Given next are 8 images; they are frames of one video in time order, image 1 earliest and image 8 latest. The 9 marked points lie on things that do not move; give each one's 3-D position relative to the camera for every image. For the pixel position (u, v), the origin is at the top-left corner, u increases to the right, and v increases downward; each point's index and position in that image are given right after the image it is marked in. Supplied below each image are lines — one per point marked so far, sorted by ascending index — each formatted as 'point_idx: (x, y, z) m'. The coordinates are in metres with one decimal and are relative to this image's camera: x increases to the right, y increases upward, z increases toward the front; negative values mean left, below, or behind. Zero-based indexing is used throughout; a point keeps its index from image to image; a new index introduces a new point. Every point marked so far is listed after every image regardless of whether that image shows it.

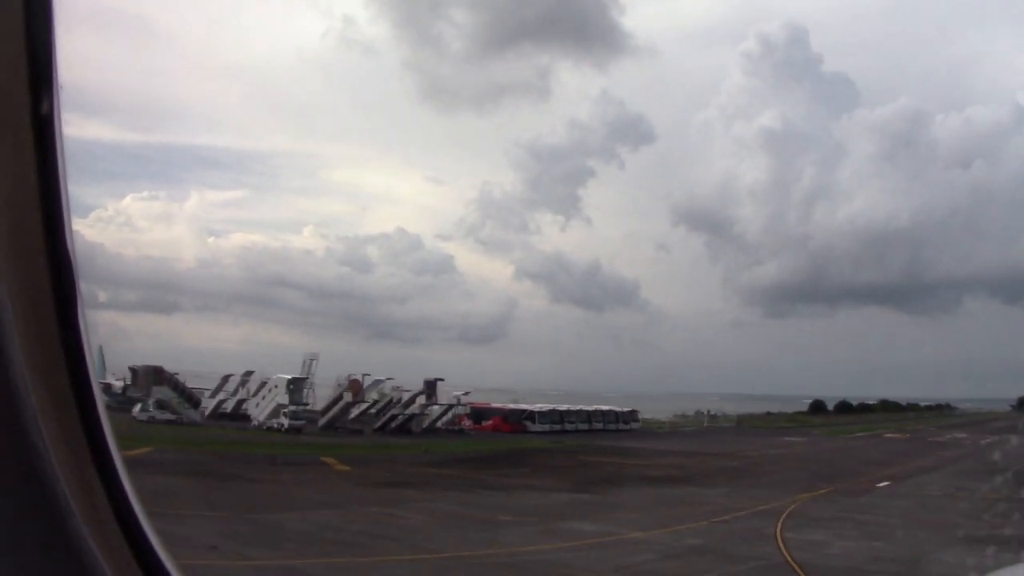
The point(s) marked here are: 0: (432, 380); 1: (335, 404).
0: (-1.9, -2.3, +20.3) m
1: (-4.0, -2.7, +18.7) m
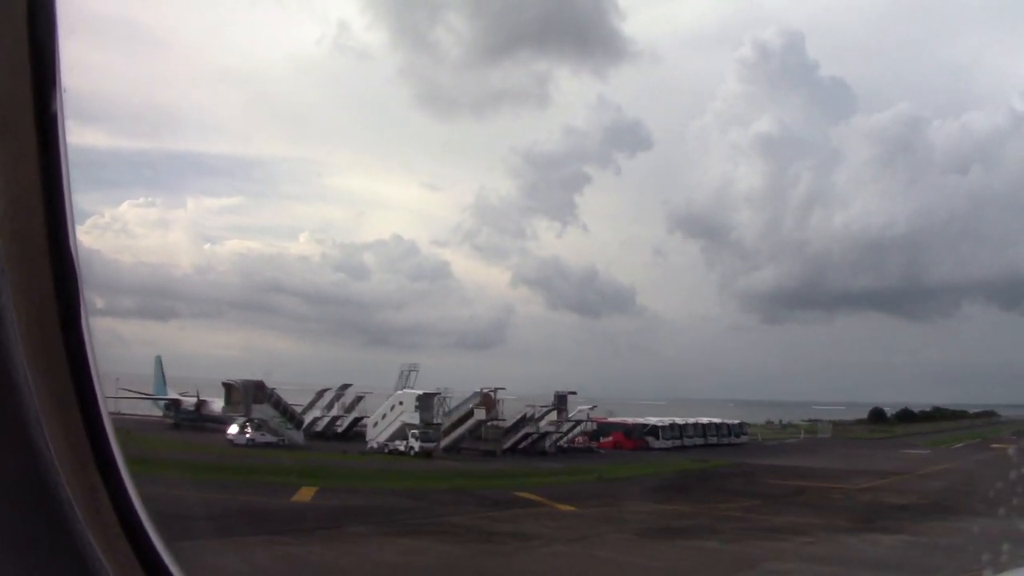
0: (+1.1, -2.3, +17.8) m
1: (-0.9, -2.7, +16.2) m
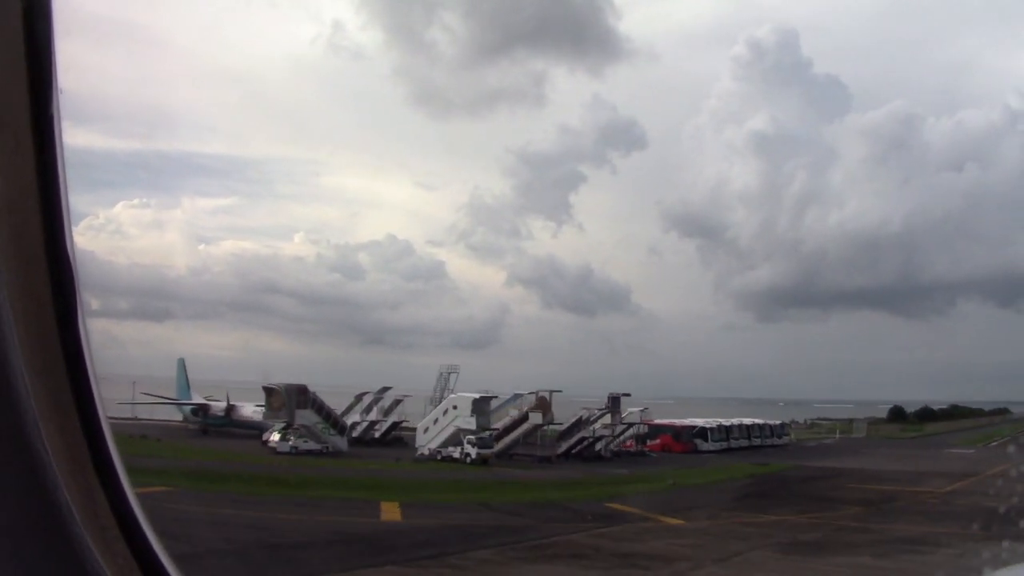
0: (+2.2, -2.2, +17.0) m
1: (+0.2, -2.6, +15.4) m
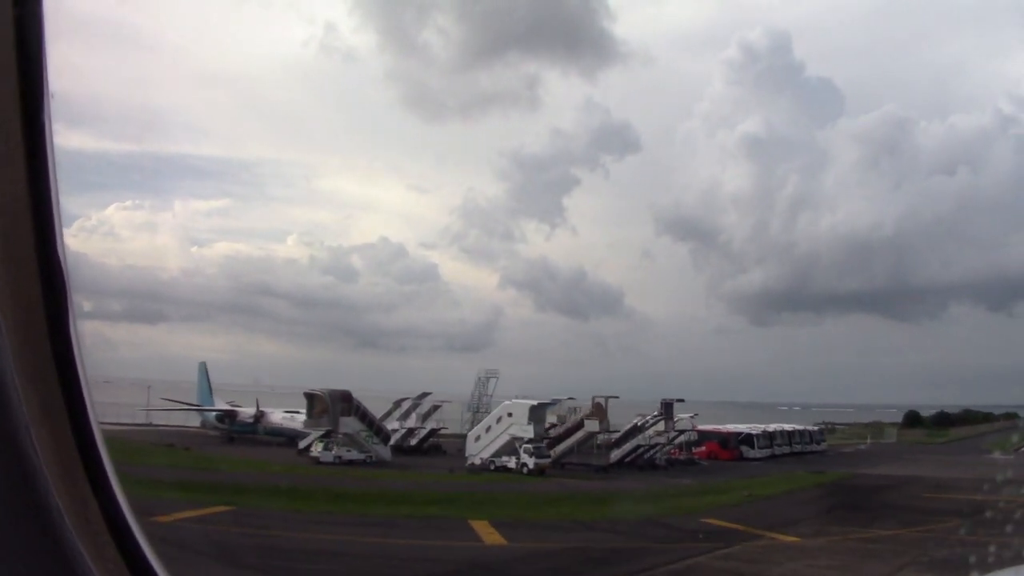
0: (+3.1, -2.2, +16.2) m
1: (+1.1, -2.6, +14.6) m
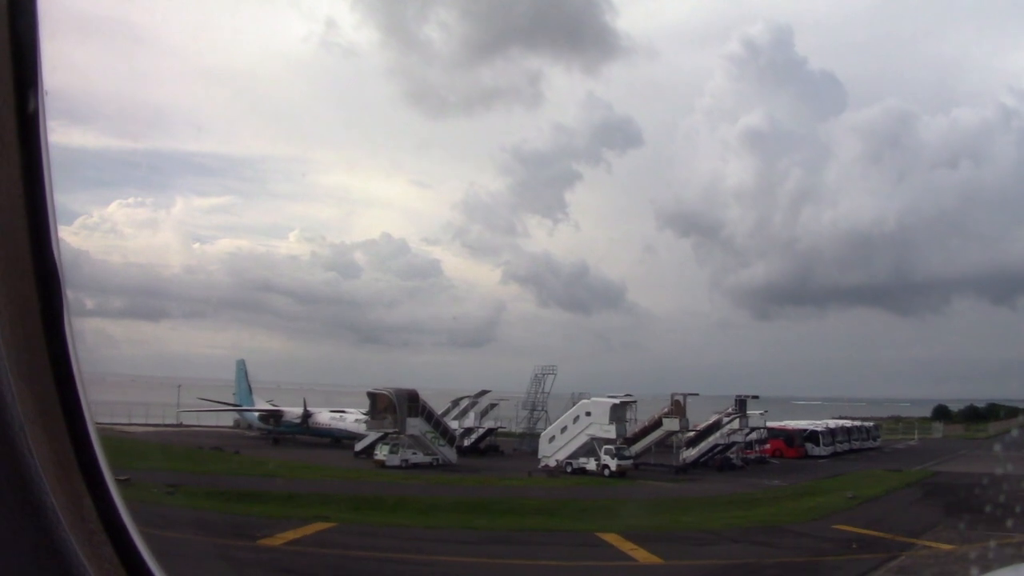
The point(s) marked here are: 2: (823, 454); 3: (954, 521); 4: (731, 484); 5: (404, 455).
0: (+4.3, -2.1, +15.4) m
1: (+2.4, -2.5, +13.8) m
2: (+7.0, -3.8, +18.3) m
3: (+5.1, -2.8, +9.4) m
4: (+3.6, -3.1, +13.1) m
5: (-1.7, -2.7, +12.9) m
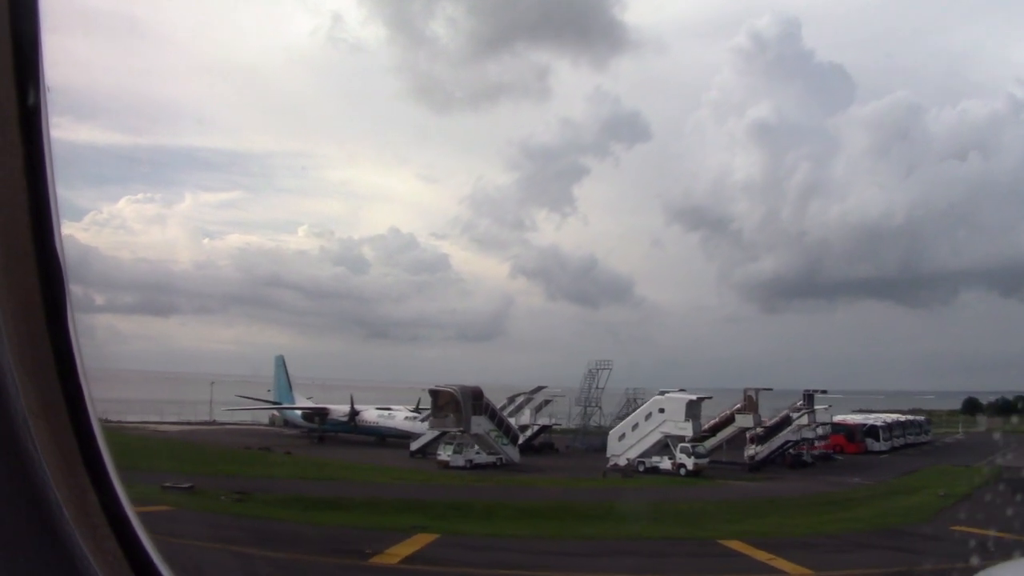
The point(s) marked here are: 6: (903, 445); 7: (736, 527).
0: (+5.4, -1.9, +14.8) m
1: (+3.4, -2.3, +13.3) m
2: (+8.2, -3.6, +17.8) m
3: (+6.1, -2.6, +8.8) m
4: (+4.6, -3.0, +12.5) m
5: (-0.6, -2.6, +12.4) m
6: (+9.2, -3.8, +19.2) m
7: (+2.3, -2.4, +8.2) m
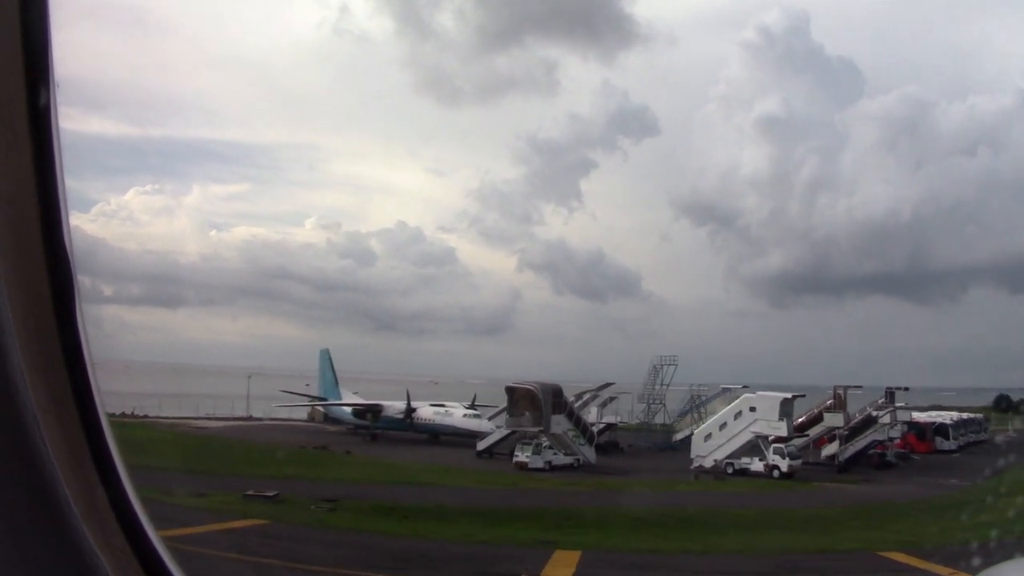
0: (+6.6, -1.8, +14.2) m
1: (+4.6, -2.2, +12.7) m
2: (+9.4, -3.5, +17.1) m
3: (+7.3, -2.6, +8.2) m
4: (+5.8, -2.9, +11.9) m
5: (+0.6, -2.4, +11.8) m
6: (+10.4, -3.6, +18.5) m
7: (+3.4, -2.4, +7.6) m
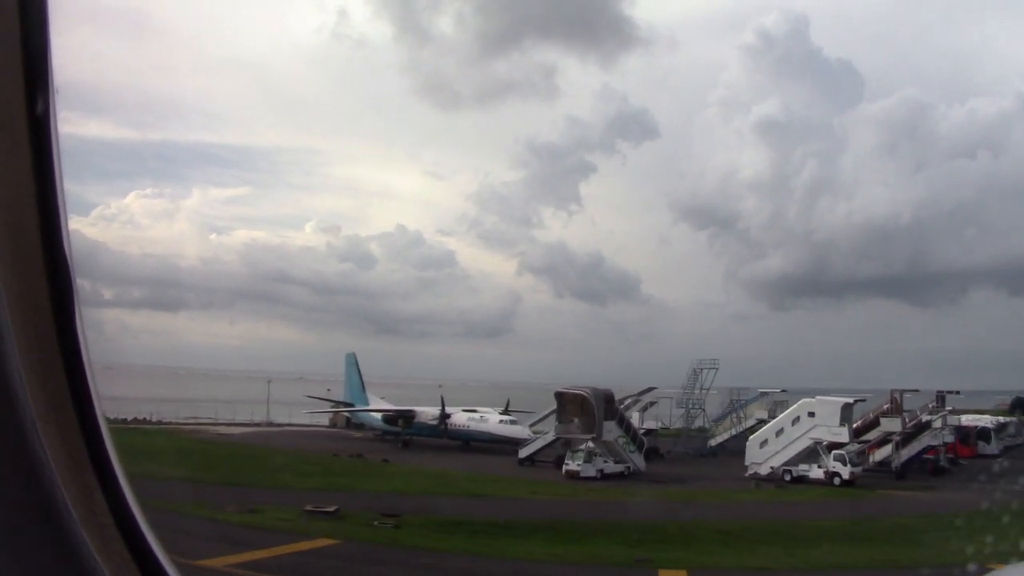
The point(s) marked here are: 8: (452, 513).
0: (+7.3, -1.8, +13.8) m
1: (+5.3, -2.3, +12.3) m
2: (+10.1, -3.5, +16.7) m
3: (+8.0, -2.6, +7.8) m
4: (+6.5, -2.9, +11.5) m
5: (+1.3, -2.5, +11.4) m
6: (+11.1, -3.7, +18.1) m
7: (+4.2, -2.4, +7.2) m
8: (-0.8, -2.3, +8.6) m
